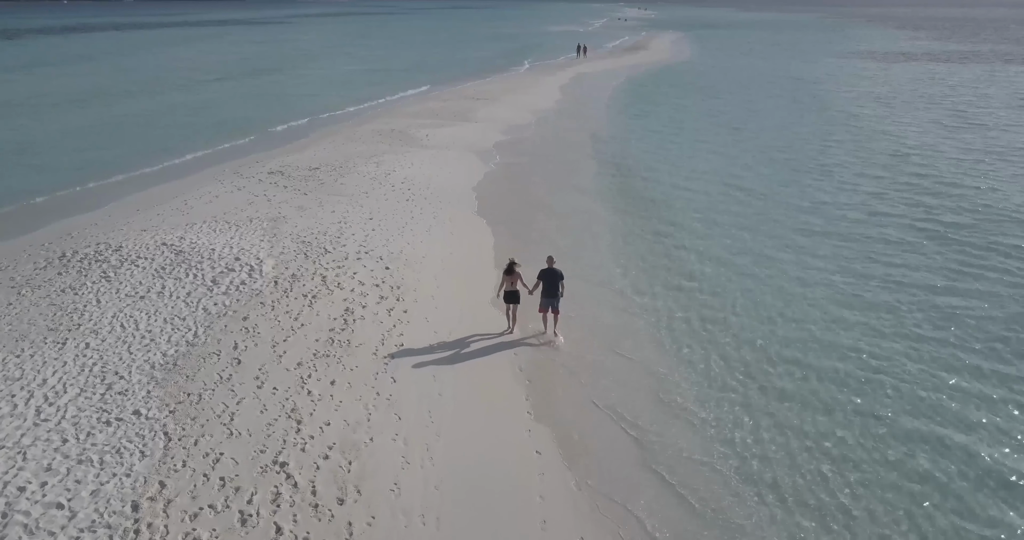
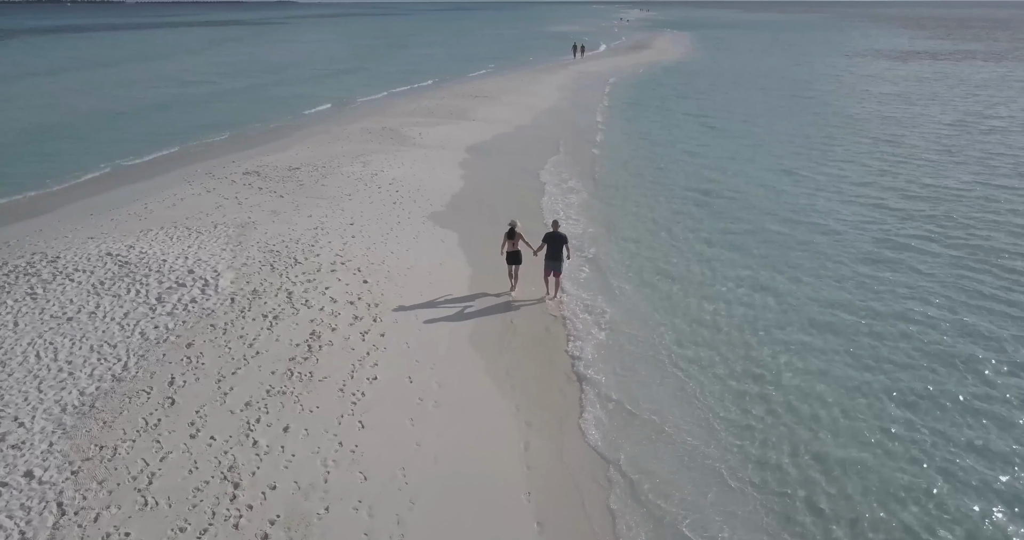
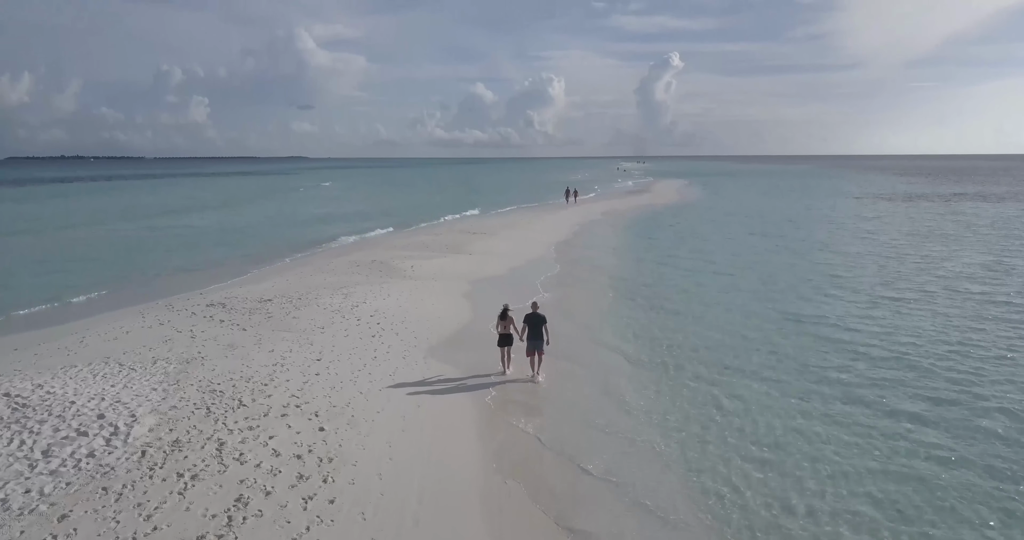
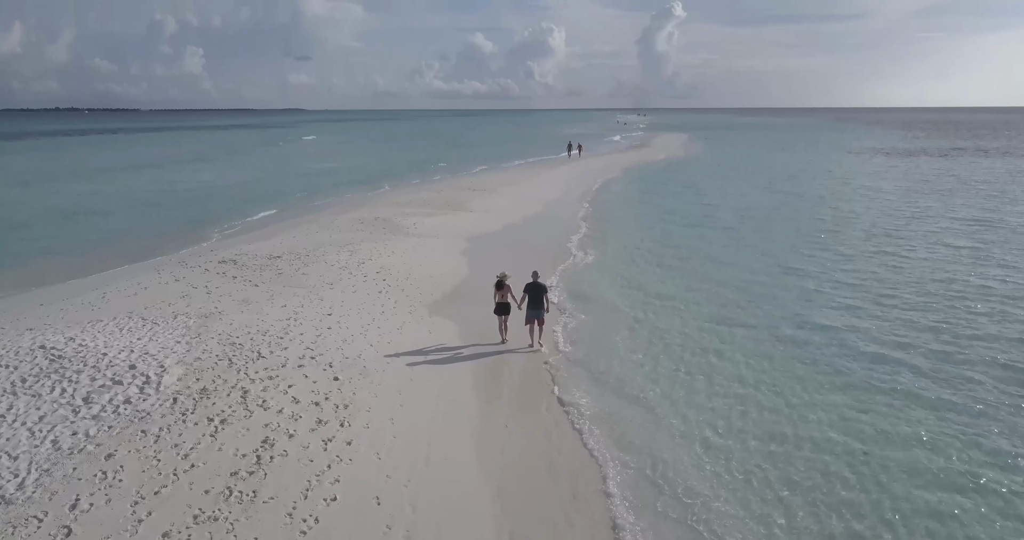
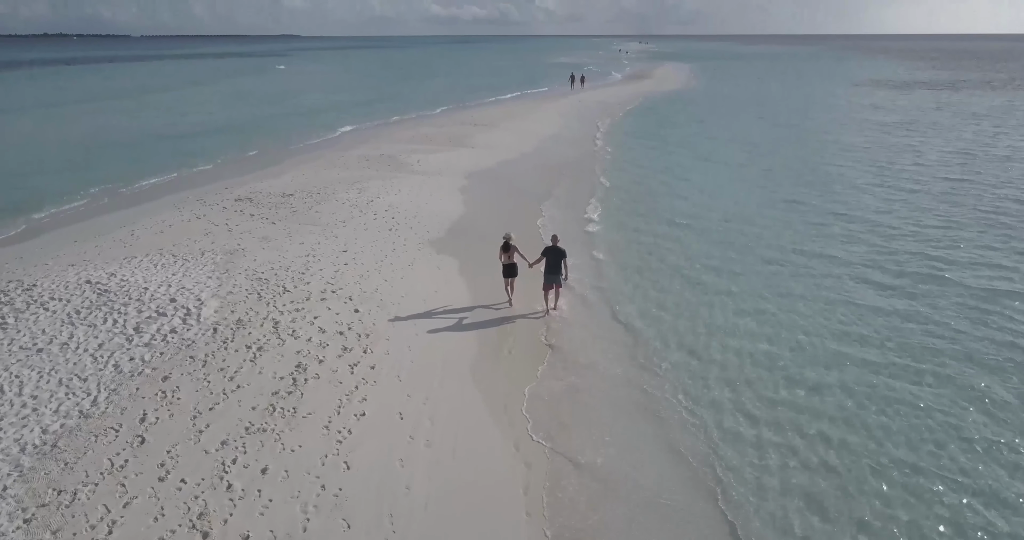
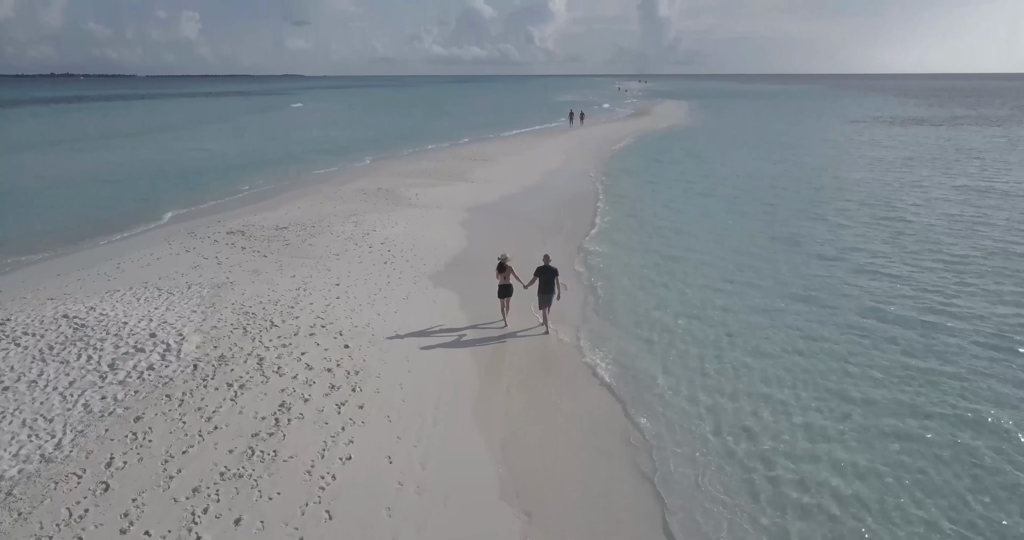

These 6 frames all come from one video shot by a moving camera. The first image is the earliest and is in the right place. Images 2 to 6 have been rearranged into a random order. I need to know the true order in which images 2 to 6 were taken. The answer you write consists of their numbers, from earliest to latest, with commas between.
2, 5, 6, 4, 3
